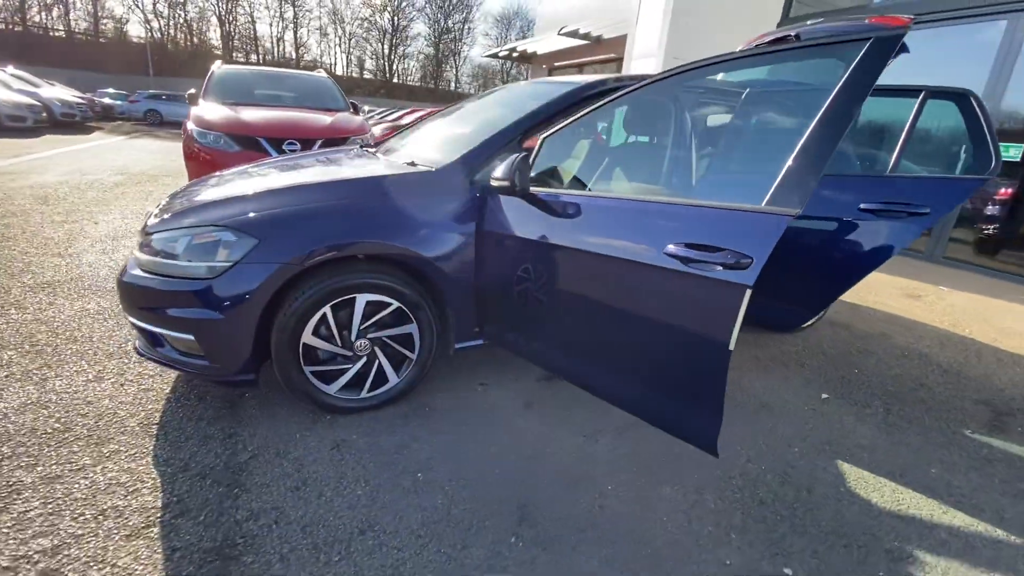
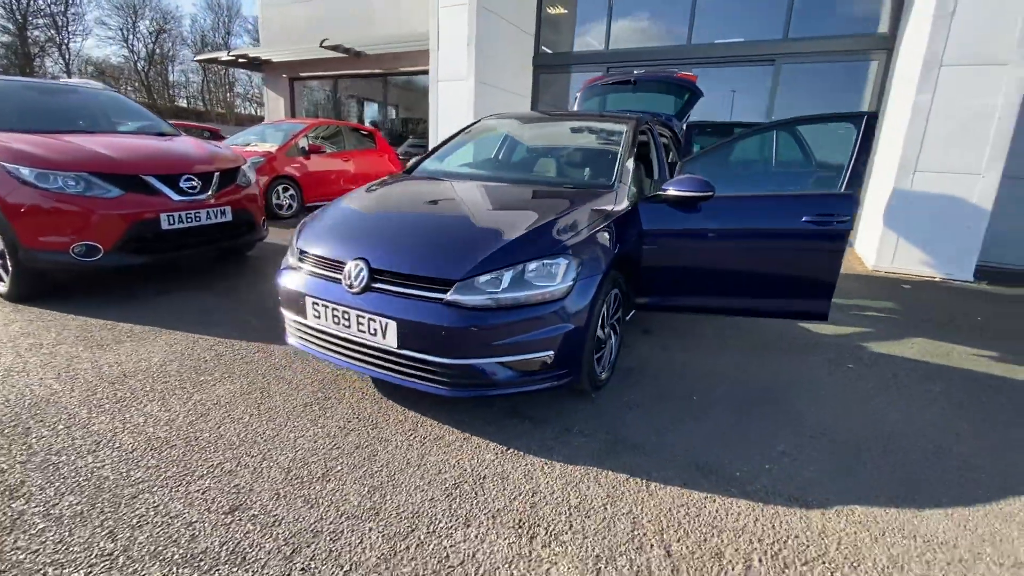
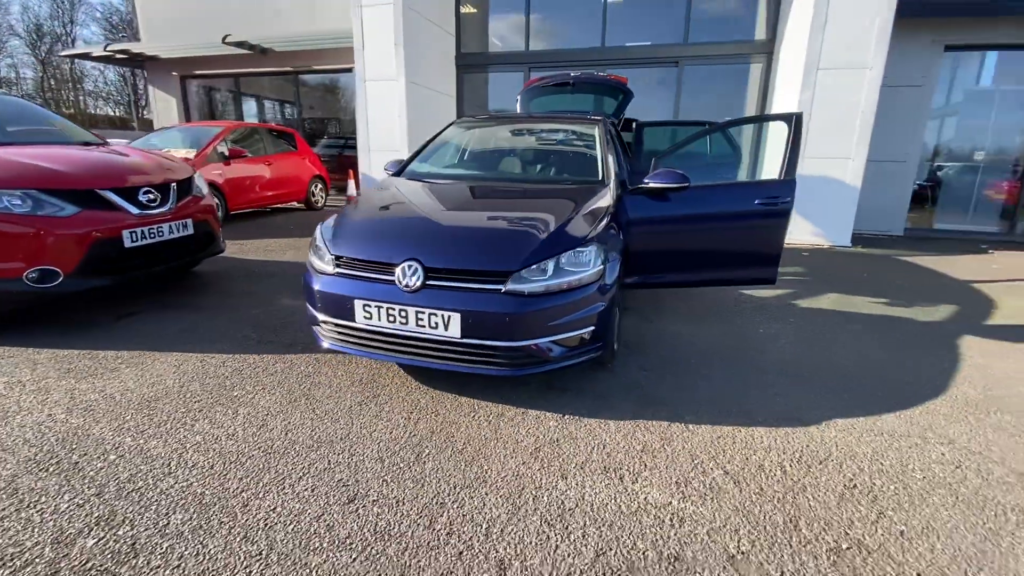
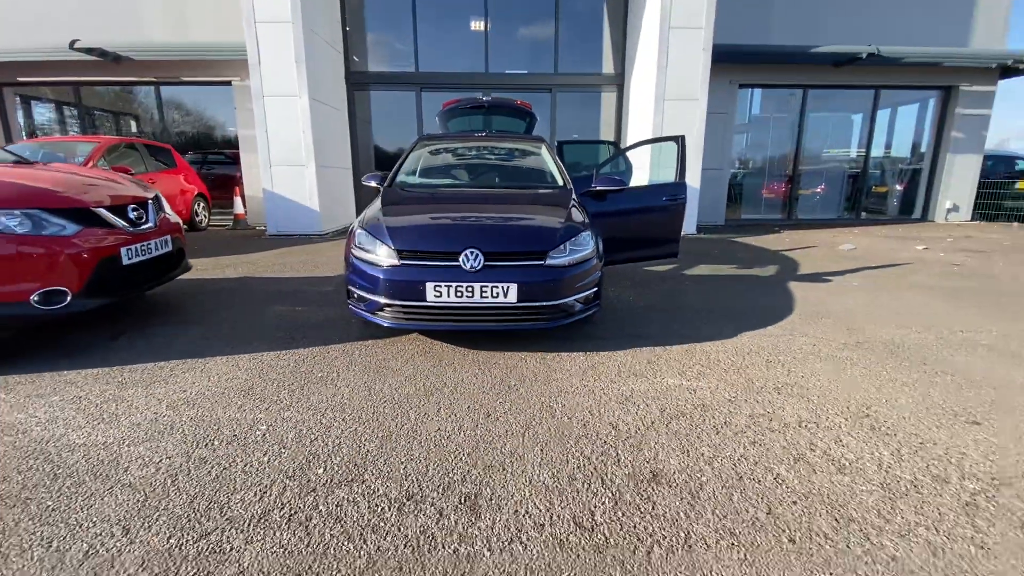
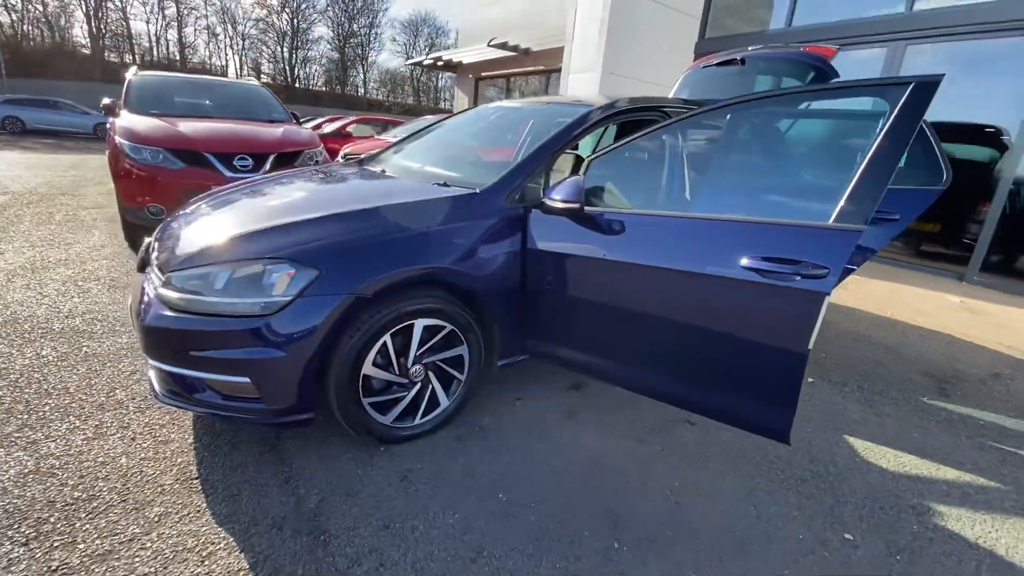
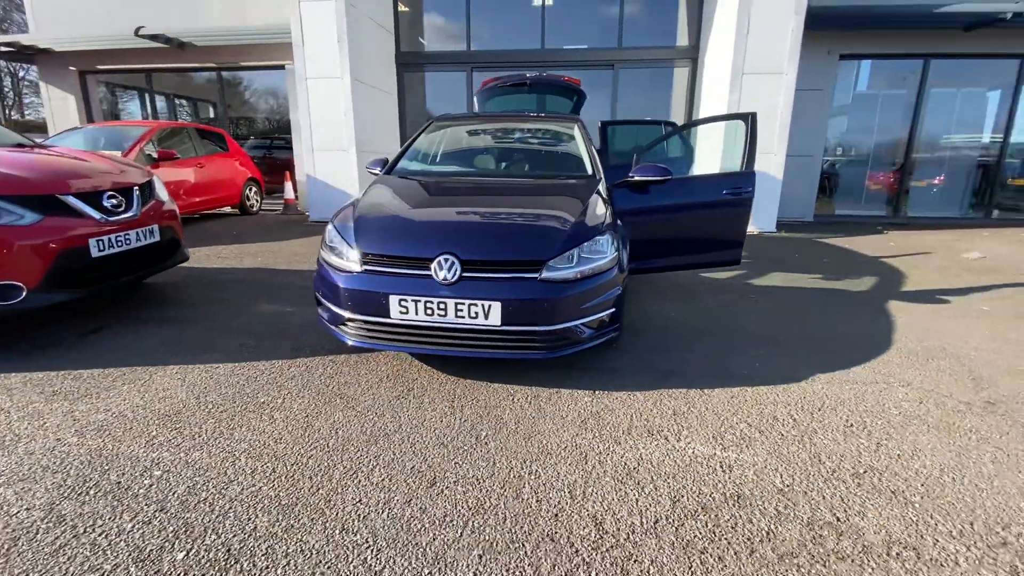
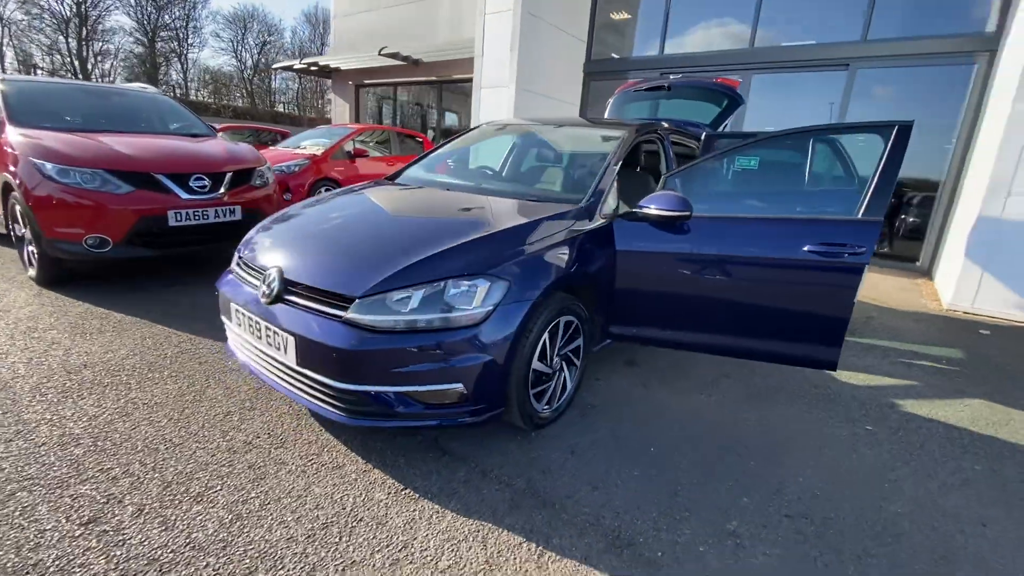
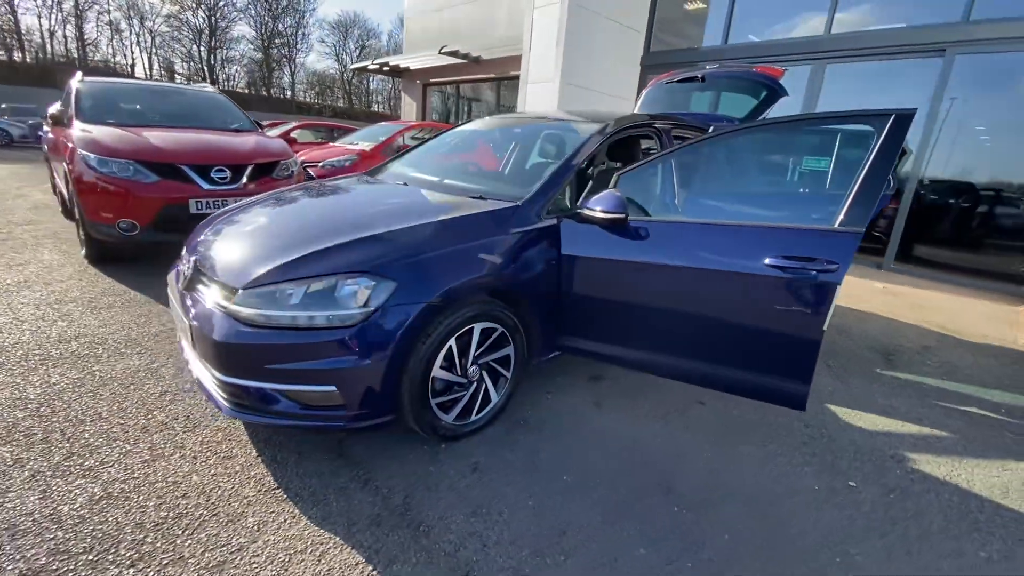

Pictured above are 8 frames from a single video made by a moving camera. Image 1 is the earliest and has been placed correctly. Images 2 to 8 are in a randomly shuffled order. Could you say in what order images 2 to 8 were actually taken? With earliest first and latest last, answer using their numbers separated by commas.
5, 8, 7, 2, 3, 6, 4
